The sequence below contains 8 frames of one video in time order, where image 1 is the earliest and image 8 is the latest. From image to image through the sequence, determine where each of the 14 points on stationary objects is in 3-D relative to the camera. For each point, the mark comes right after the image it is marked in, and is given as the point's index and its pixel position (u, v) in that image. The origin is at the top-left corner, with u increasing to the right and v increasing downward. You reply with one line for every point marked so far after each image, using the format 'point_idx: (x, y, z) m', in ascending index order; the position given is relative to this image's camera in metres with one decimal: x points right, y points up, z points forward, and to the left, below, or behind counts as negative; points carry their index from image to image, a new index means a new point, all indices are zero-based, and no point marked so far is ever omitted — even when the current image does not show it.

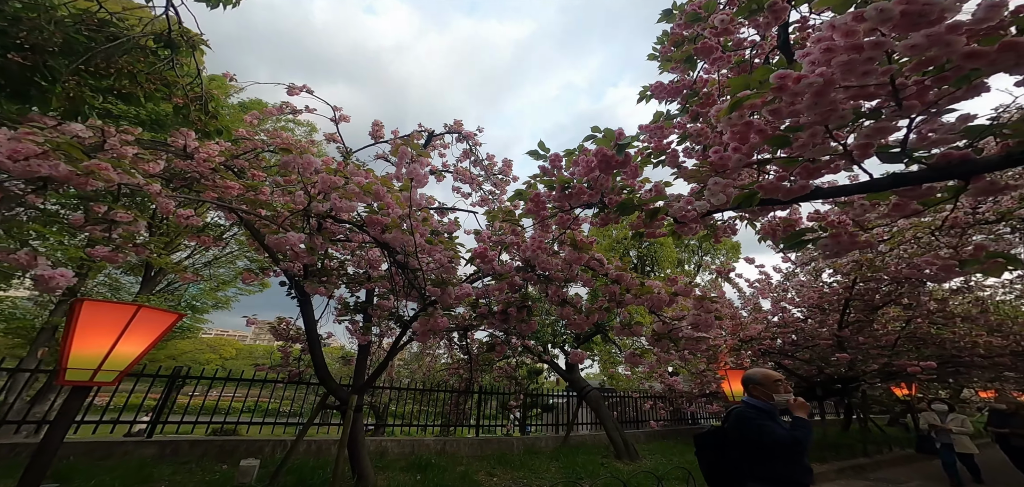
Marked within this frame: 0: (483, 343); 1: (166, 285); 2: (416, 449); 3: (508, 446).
0: (-0.4, -1.4, +5.6) m
1: (-9.1, -1.2, +10.5) m
2: (-1.2, -2.7, +5.0) m
3: (0.0, -3.0, +5.8) m
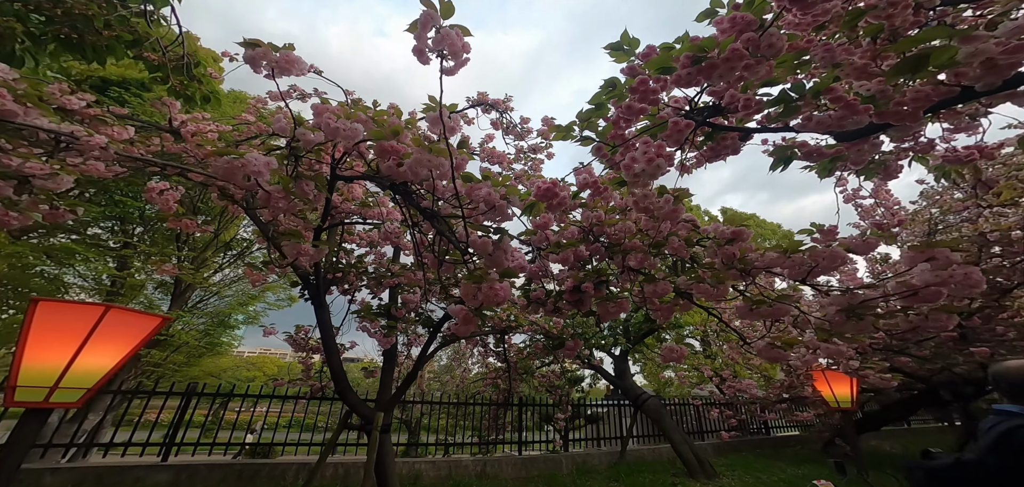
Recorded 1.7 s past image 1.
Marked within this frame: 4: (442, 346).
0: (+0.1, -1.3, +5.0) m
1: (-8.3, -1.6, +10.3) m
2: (-0.7, -2.6, +4.4) m
3: (+0.6, -2.9, +5.1) m
4: (-0.7, -1.0, +3.9) m
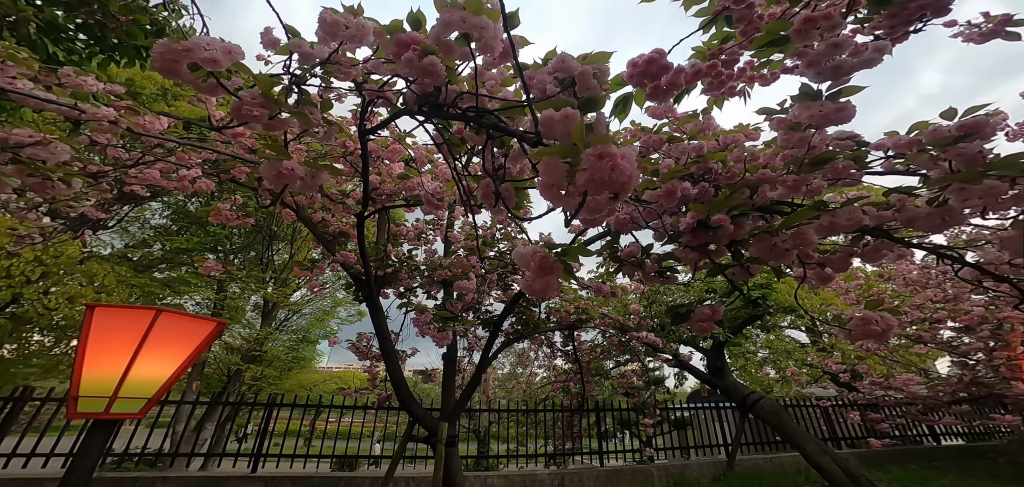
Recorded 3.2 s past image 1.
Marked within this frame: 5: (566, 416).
0: (+1.0, -1.2, +4.5) m
1: (-6.5, -2.2, +11.0) m
2: (+0.2, -2.5, +4.0) m
3: (+1.5, -2.7, +4.5) m
4: (0.0, -0.9, +3.5) m
5: (+0.7, -2.3, +5.2) m
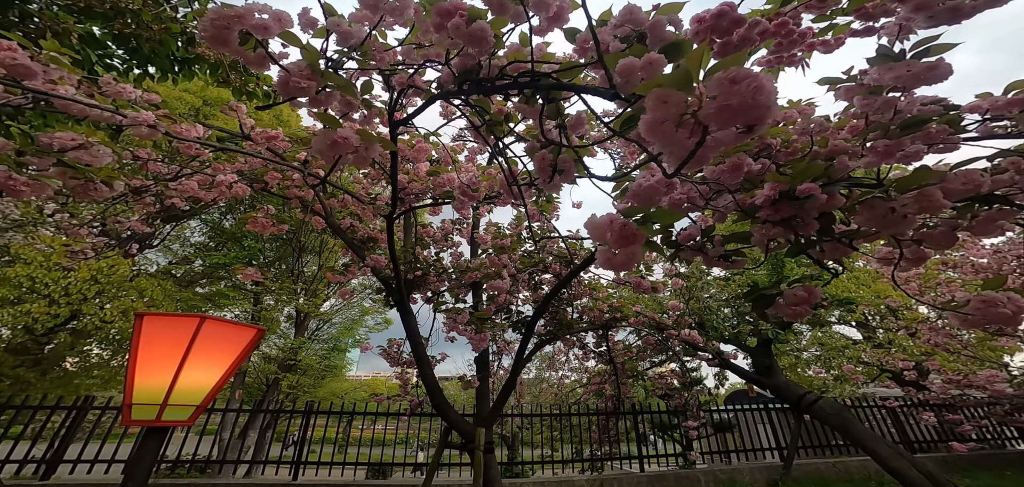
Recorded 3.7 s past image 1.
0: (+1.3, -1.1, +4.3) m
1: (-5.7, -2.5, +11.2) m
2: (+0.6, -2.5, +3.9) m
3: (+1.9, -2.6, +4.3) m
4: (+0.3, -0.9, +3.4) m
5: (+1.1, -2.2, +5.0) m
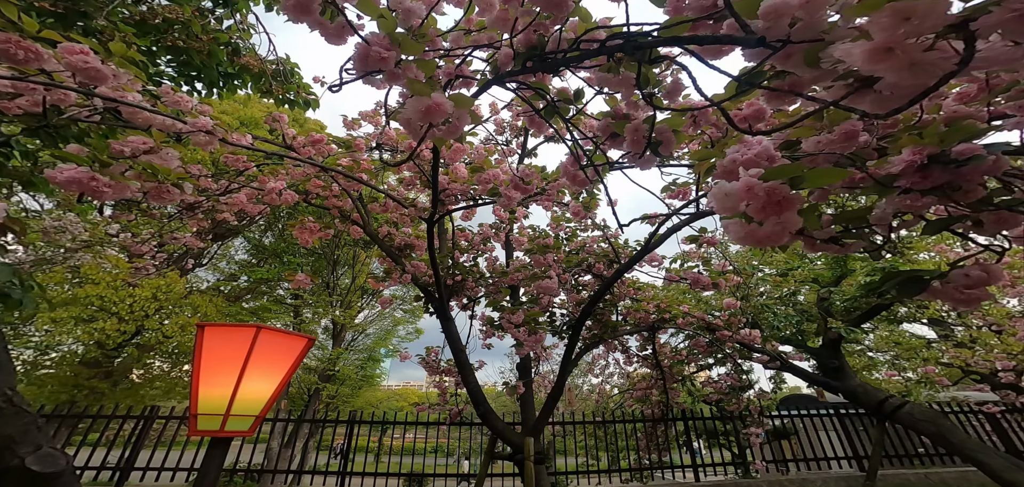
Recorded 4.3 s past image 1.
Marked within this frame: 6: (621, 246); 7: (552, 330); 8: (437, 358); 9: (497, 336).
0: (+1.7, -1.1, +4.1) m
1: (-4.8, -2.9, +11.4) m
2: (+1.0, -2.5, +3.7) m
3: (+2.4, -2.6, +4.0) m
4: (+0.6, -0.9, +3.3) m
5: (+1.7, -2.2, +4.8) m
6: (+1.7, 0.0, +6.1) m
7: (+0.7, -1.4, +6.5) m
8: (-1.6, -2.3, +7.9) m
9: (-0.4, -2.2, +9.4) m
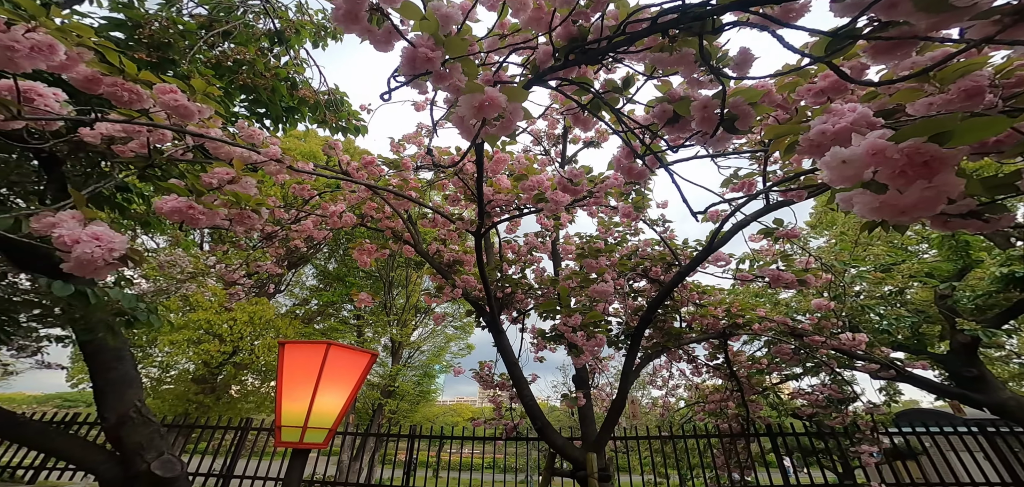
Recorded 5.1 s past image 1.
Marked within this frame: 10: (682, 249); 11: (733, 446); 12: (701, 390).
0: (+2.3, -1.1, +3.7) m
1: (-3.3, -3.4, +11.6) m
2: (+1.6, -2.5, +3.3) m
3: (+3.0, -2.5, +3.5) m
4: (+1.1, -0.9, +3.0) m
5: (+2.4, -2.2, +4.3) m
6: (+2.4, -0.1, +5.7) m
7: (+1.5, -1.5, +6.2) m
8: (-0.5, -2.6, +7.8) m
9: (+0.9, -2.4, +9.1) m
10: (+2.5, -0.1, +5.7) m
11: (+2.3, -2.2, +4.1) m
12: (+2.5, -1.8, +4.8) m
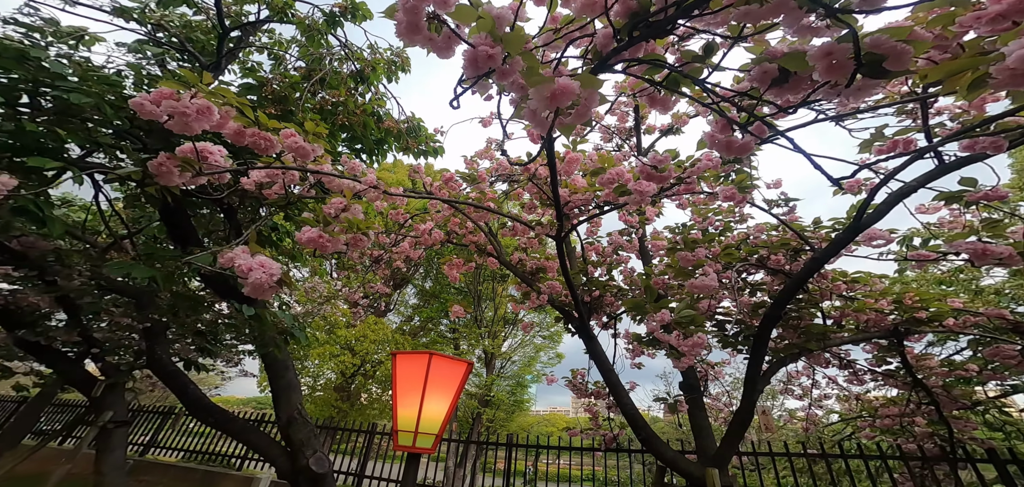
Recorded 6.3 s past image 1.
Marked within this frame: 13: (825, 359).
0: (+3.3, -0.9, +2.9) m
1: (-0.5, -3.7, +11.6) m
2: (+2.7, -2.3, +2.6) m
3: (+4.1, -2.2, +2.4) m
4: (+1.9, -0.8, +2.4) m
5: (+3.5, -2.0, +3.4) m
6: (+3.6, +0.1, +4.8) m
7: (+3.0, -1.4, +5.4) m
8: (+1.4, -2.6, +7.4) m
9: (+2.9, -2.4, +8.4) m
10: (+3.7, +0.2, +4.8) m
11: (+3.5, -1.9, +3.2) m
12: (+3.7, -1.6, +3.9) m
13: (+3.0, -1.1, +3.6) m
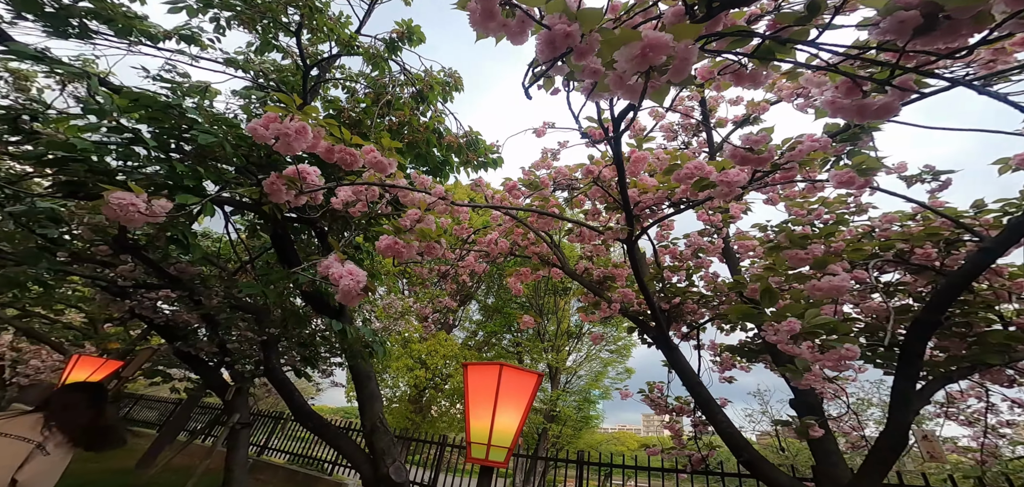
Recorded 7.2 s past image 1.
0: (+4.0, -0.7, +2.1) m
1: (+1.5, -4.0, +11.1) m
2: (+3.4, -2.2, +1.8) m
3: (+4.8, -2.0, +1.5) m
4: (+2.6, -0.7, +1.8) m
5: (+4.4, -1.9, +2.6) m
6: (+4.6, +0.2, +4.0) m
7: (+4.1, -1.3, +4.6) m
8: (+2.8, -2.7, +6.8) m
9: (+4.5, -2.4, +7.6) m
10: (+4.6, +0.3, +4.0) m
11: (+4.3, -1.8, +2.4) m
12: (+4.5, -1.5, +3.0) m
13: (+3.8, -1.0, +2.8) m
